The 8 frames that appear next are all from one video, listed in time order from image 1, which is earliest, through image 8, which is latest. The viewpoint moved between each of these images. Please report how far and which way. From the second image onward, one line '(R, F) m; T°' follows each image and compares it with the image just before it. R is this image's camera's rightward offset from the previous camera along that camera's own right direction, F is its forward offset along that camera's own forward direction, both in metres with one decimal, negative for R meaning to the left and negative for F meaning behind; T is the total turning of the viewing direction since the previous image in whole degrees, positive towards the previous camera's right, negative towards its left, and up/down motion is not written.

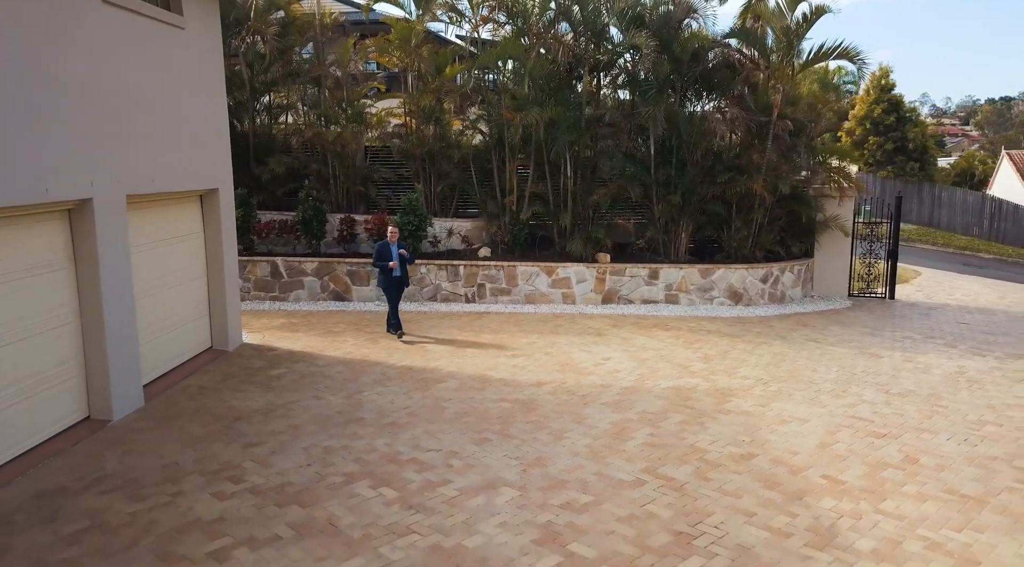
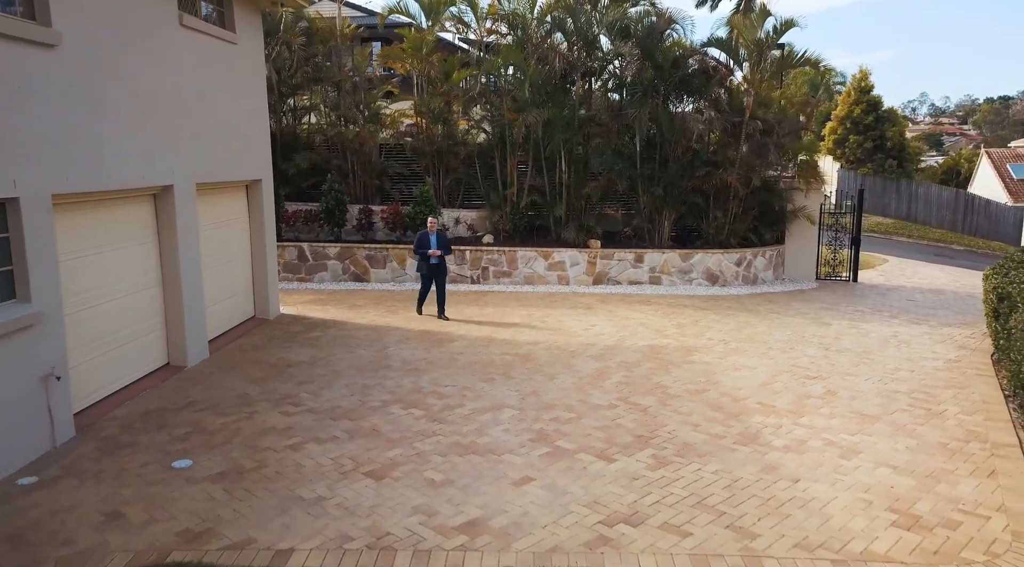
(0.0, -1.5) m; 0°
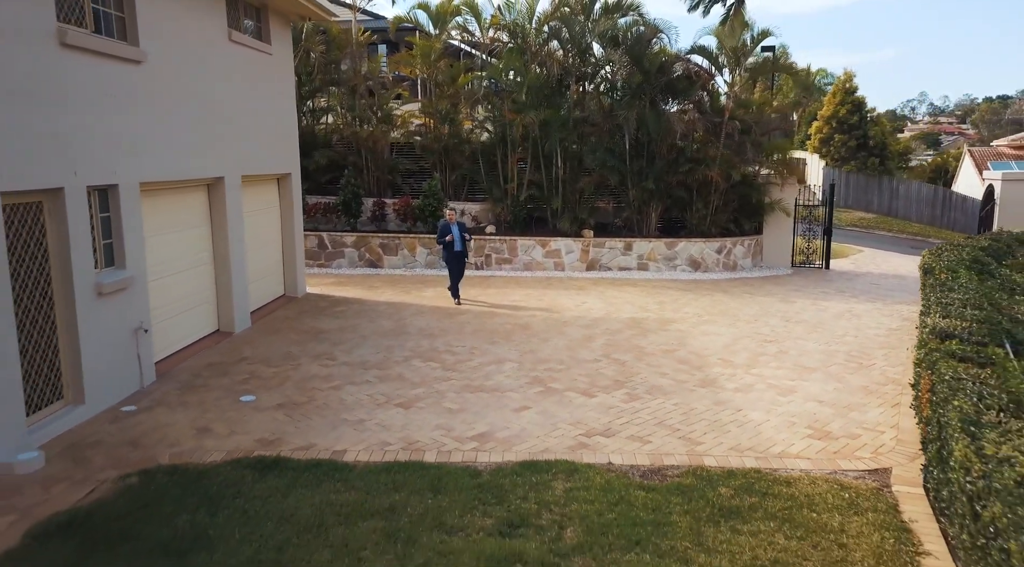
(0.0, -1.4) m; 0°
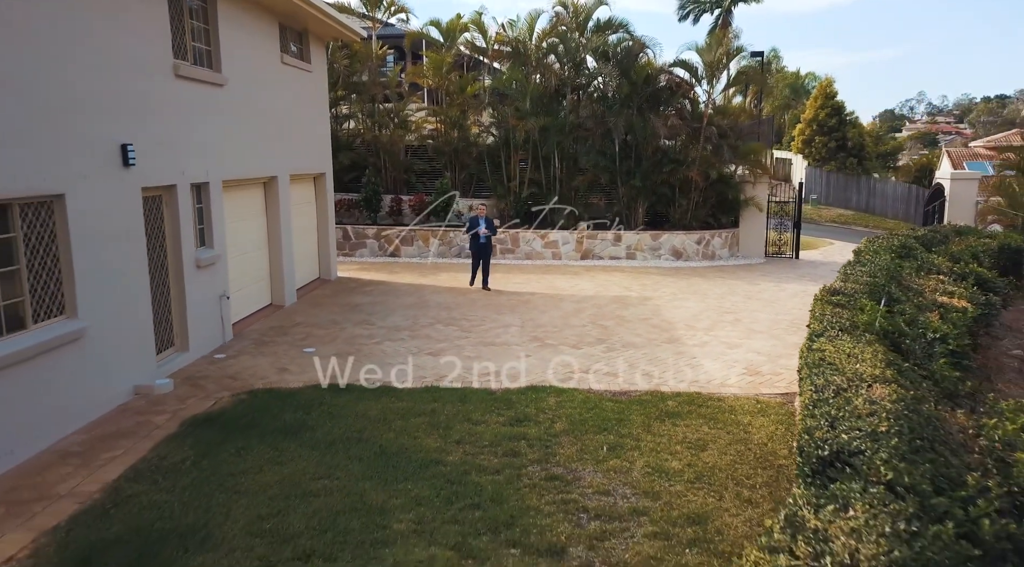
(-0.1, -1.9) m; 0°
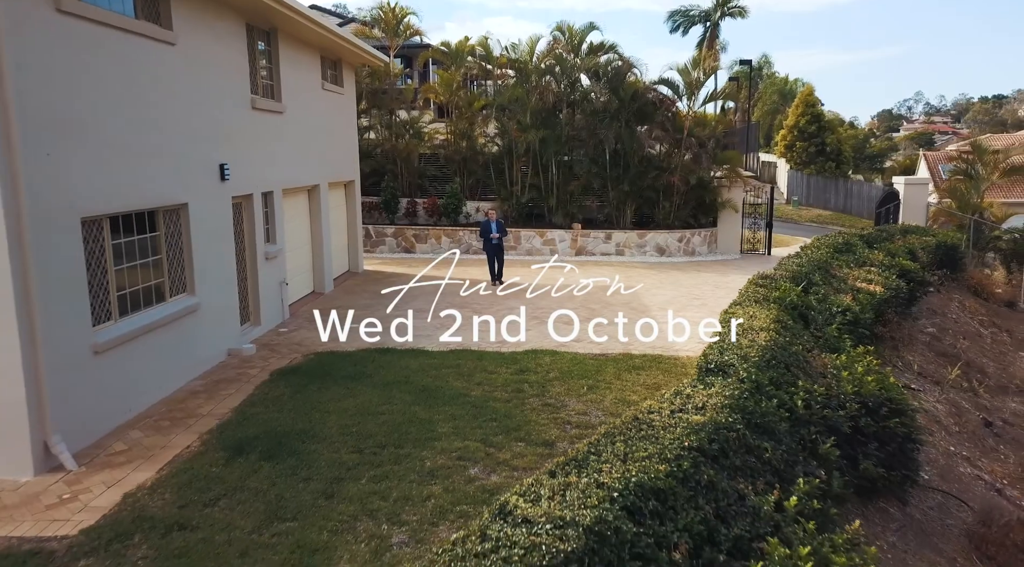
(-0.1, -2.2) m; 0°
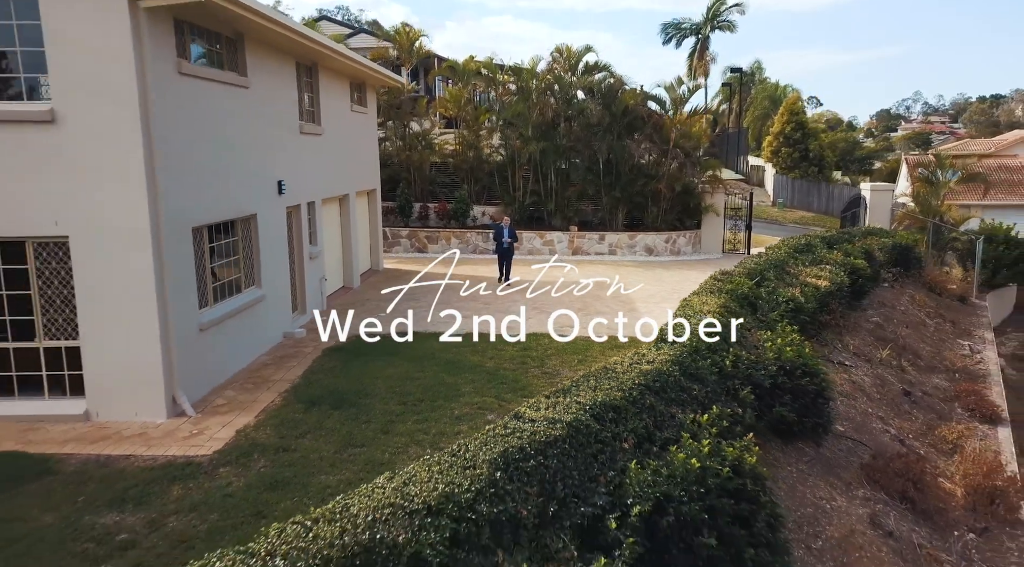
(-0.1, -2.0) m; 0°
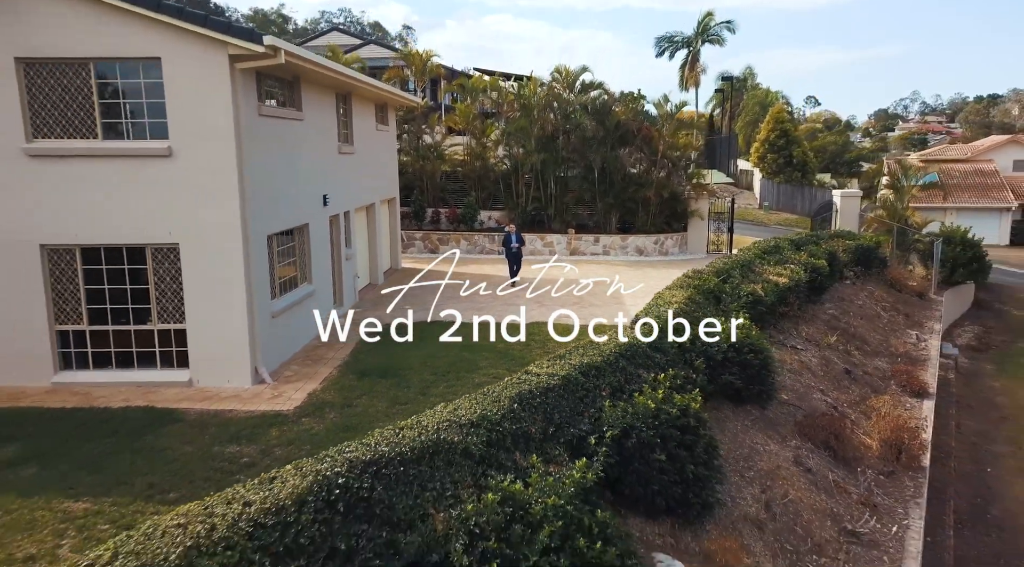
(-0.1, -2.2) m; 0°
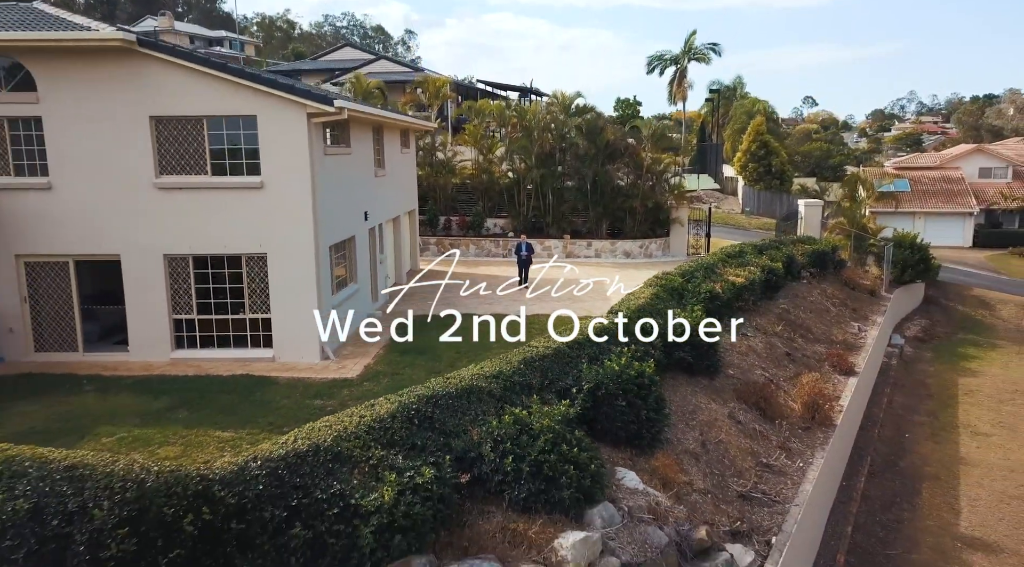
(-0.1, -3.2) m; 0°
